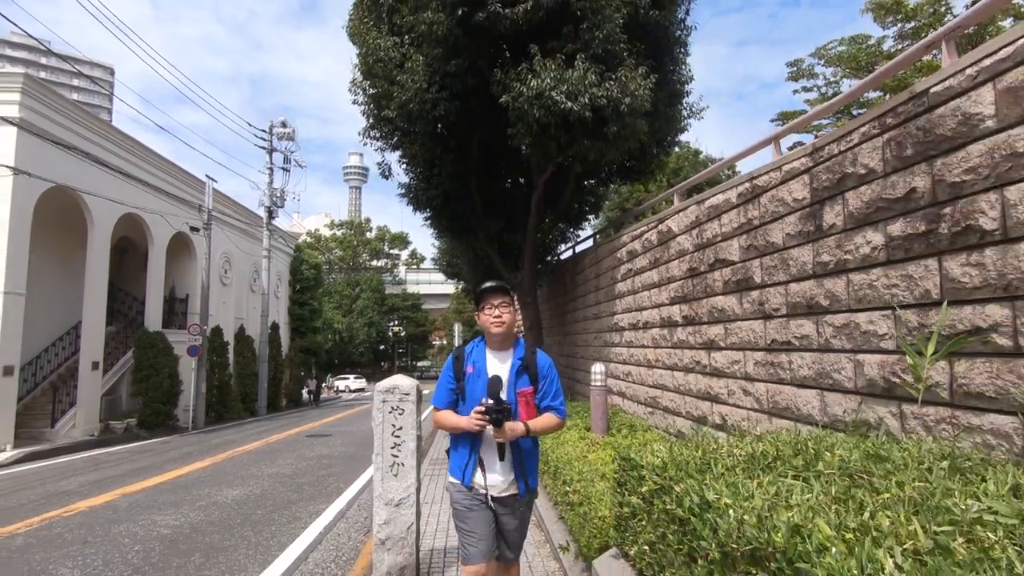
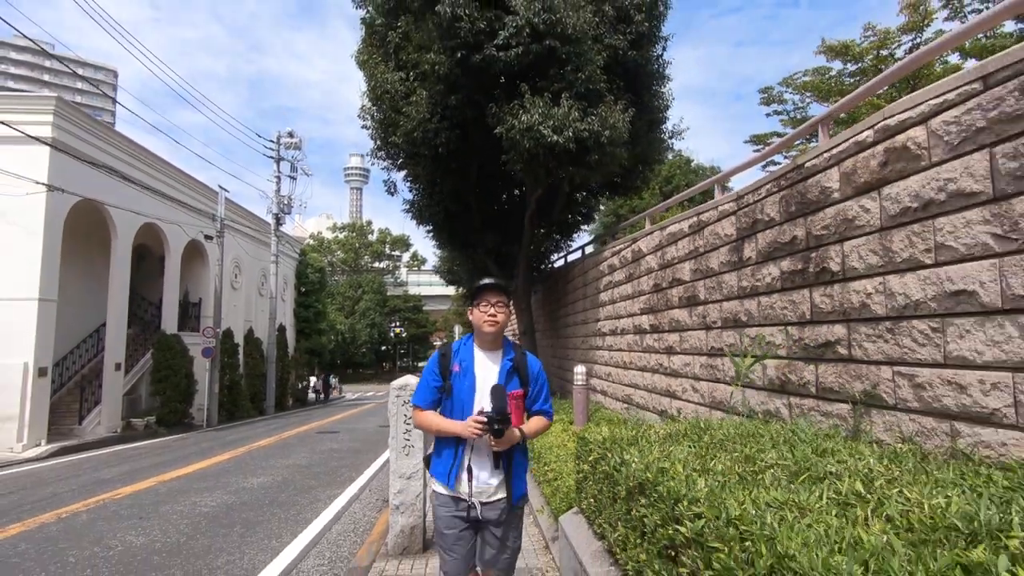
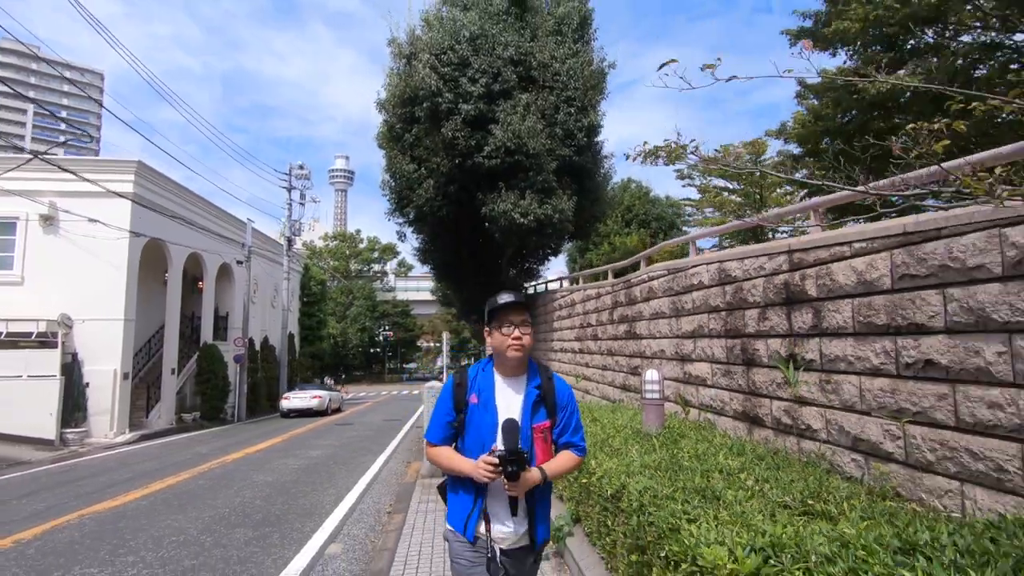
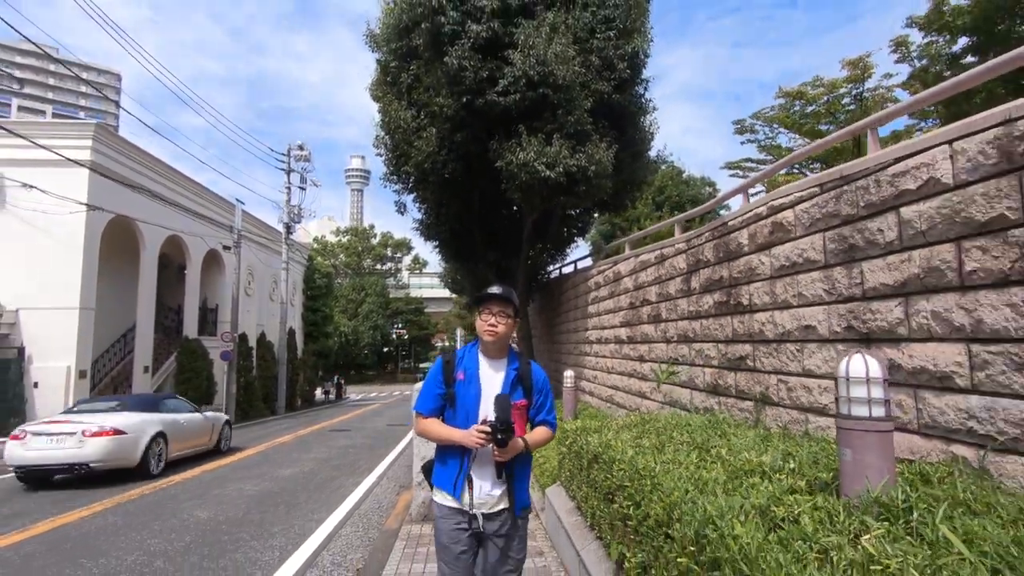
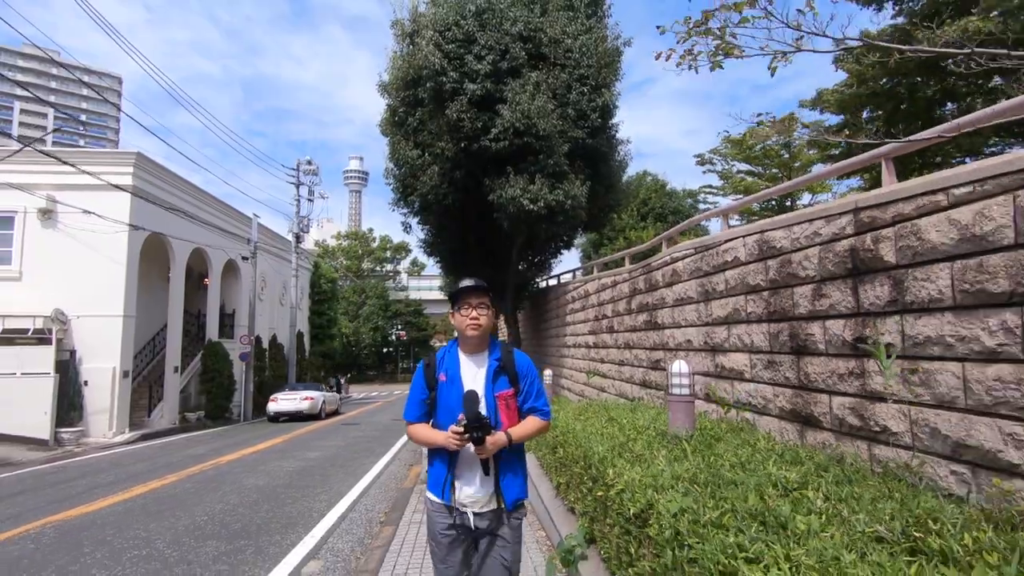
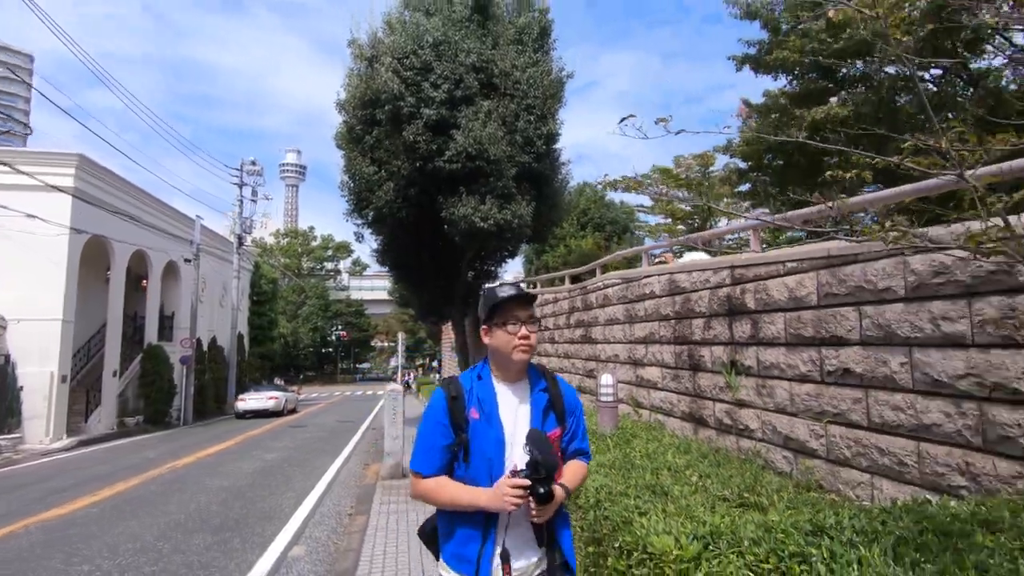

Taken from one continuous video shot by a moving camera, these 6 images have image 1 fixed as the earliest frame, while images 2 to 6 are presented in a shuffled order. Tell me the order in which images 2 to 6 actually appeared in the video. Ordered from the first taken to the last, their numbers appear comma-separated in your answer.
2, 4, 5, 3, 6
